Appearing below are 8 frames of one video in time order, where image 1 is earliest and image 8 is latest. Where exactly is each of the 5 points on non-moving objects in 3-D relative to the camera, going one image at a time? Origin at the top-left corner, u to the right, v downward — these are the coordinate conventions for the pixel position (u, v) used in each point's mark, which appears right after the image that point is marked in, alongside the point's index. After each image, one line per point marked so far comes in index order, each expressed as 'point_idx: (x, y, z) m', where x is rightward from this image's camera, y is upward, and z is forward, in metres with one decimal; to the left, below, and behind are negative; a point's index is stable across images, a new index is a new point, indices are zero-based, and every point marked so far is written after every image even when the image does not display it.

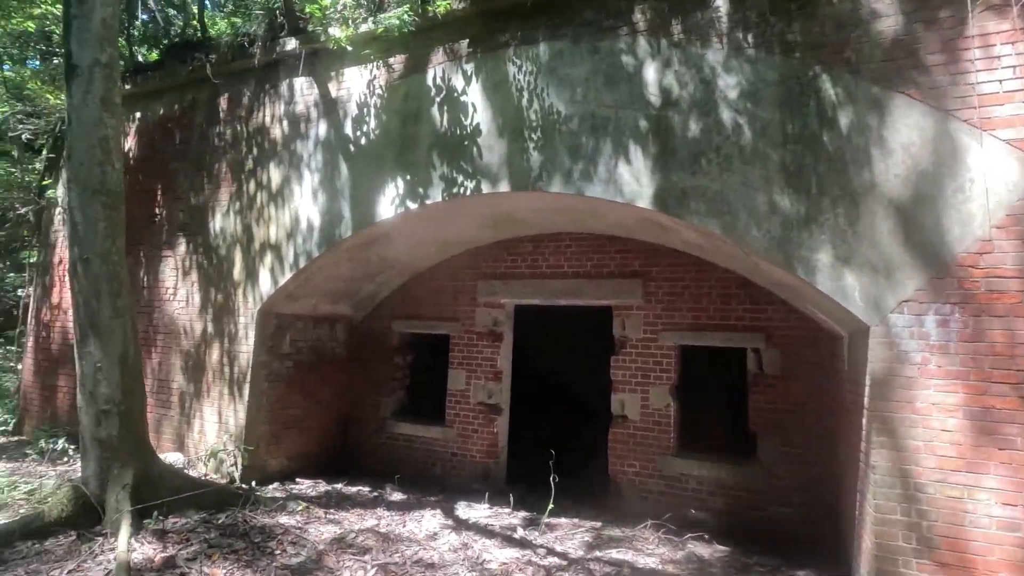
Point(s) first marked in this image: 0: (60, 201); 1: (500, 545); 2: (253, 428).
0: (-6.6, +1.3, +7.9) m
1: (-0.1, -2.3, +4.7) m
2: (-2.9, -1.6, +6.0) m
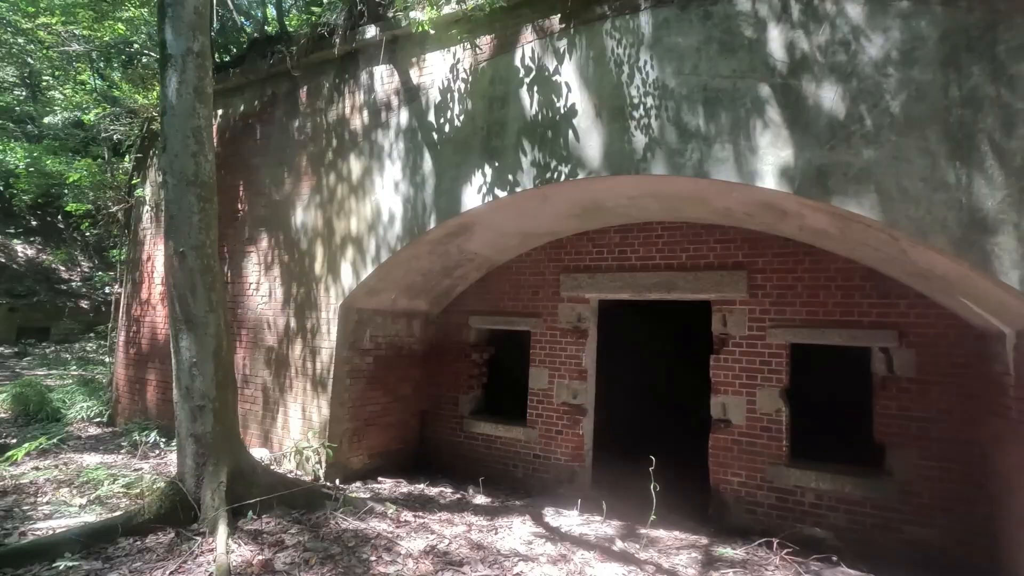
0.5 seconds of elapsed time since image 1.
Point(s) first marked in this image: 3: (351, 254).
0: (-5.5, +1.4, +8.1) m
1: (+0.7, -2.2, +4.4) m
2: (-1.9, -1.5, +5.9) m
3: (-1.8, +0.4, +5.9) m
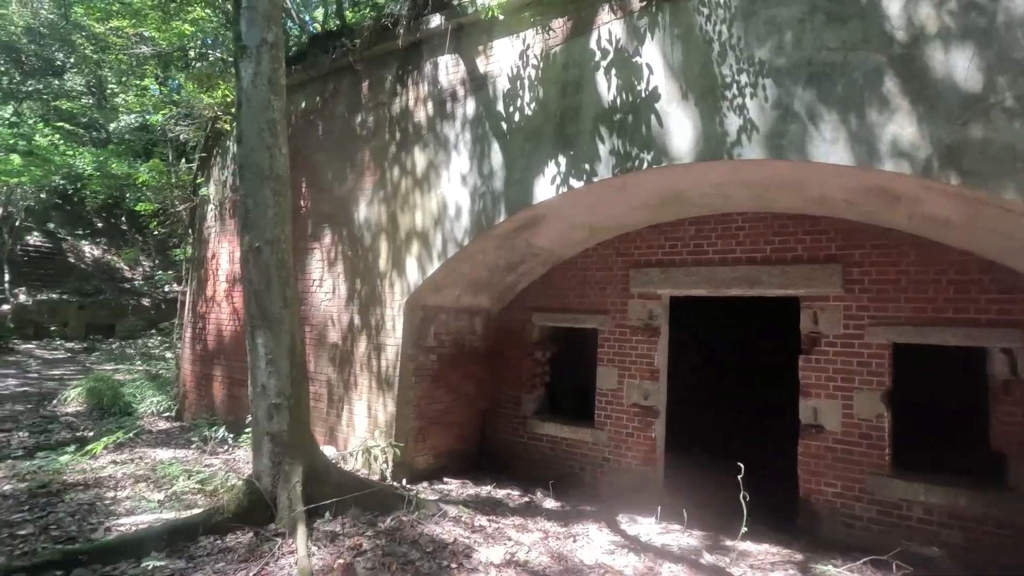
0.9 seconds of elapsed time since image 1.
0: (-4.6, +1.4, +8.2) m
1: (+1.4, -2.2, +4.1) m
2: (-1.2, -1.5, +5.7) m
3: (-1.0, +0.4, +5.7) m
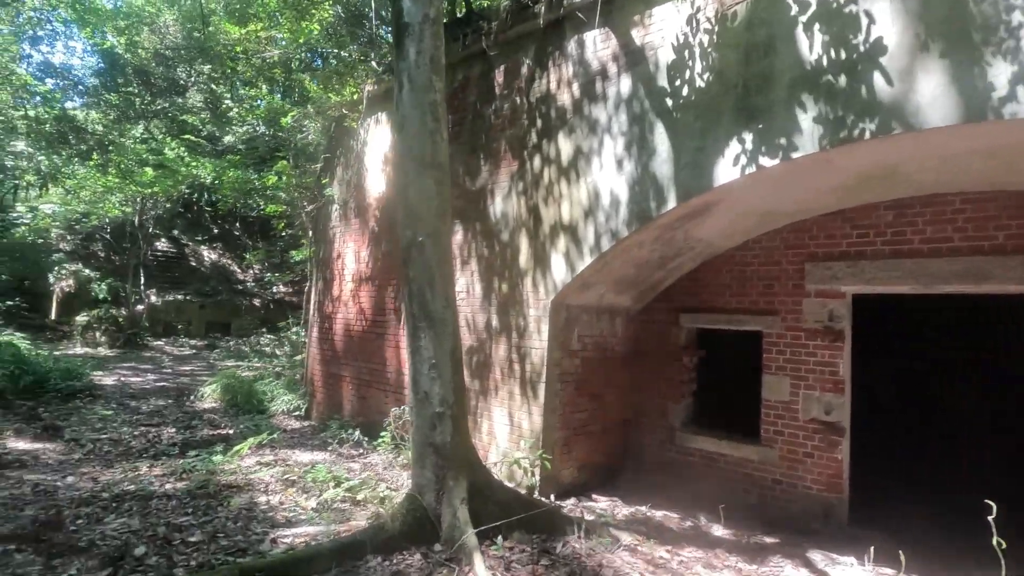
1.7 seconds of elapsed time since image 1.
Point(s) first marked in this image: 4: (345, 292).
0: (-2.7, +1.4, +8.2) m
1: (+2.6, -2.1, +3.3) m
2: (+0.4, -1.4, +5.3) m
3: (+0.5, +0.4, +5.2) m
4: (-2.4, -0.1, +7.8) m
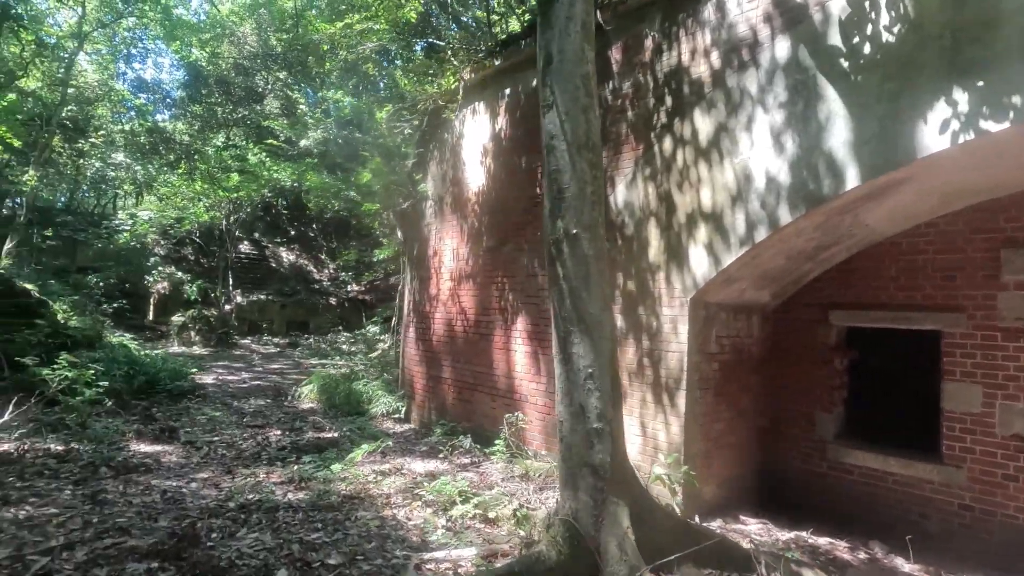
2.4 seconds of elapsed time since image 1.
0: (-1.2, +1.4, +8.0) m
1: (+3.6, -2.1, +2.5) m
2: (+1.6, -1.4, +4.7) m
3: (+1.7, +0.5, +4.6) m
4: (-1.0, 0.0, +7.5) m
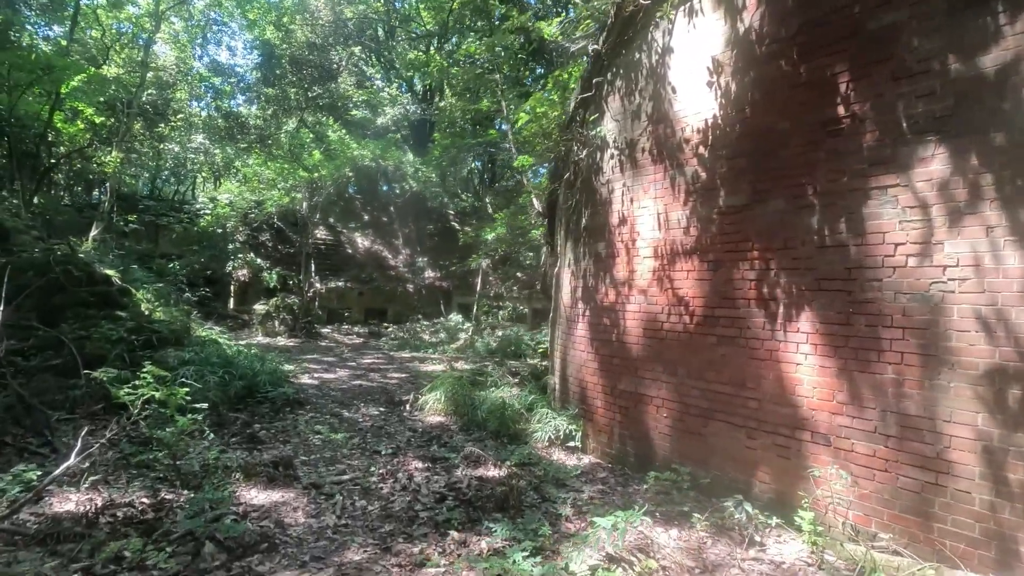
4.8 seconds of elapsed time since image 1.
0: (+1.1, +1.6, +5.8) m
1: (+5.4, -2.0, -0.1) m
2: (+3.5, -1.3, +2.3) m
3: (+3.6, +0.6, +2.2) m
4: (+1.3, +0.1, +5.3) m
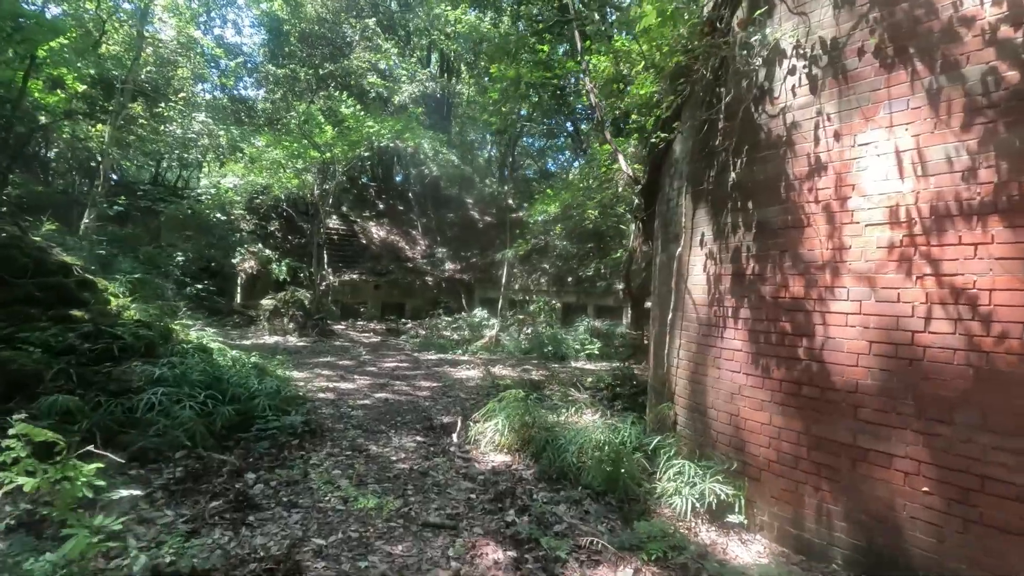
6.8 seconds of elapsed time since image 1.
0: (+2.0, +1.7, +3.7) m
1: (+6.1, -2.0, -2.2) m
2: (+4.3, -1.2, +0.2) m
3: (+4.4, +0.6, +0.1) m
4: (+2.2, +0.2, +3.3) m
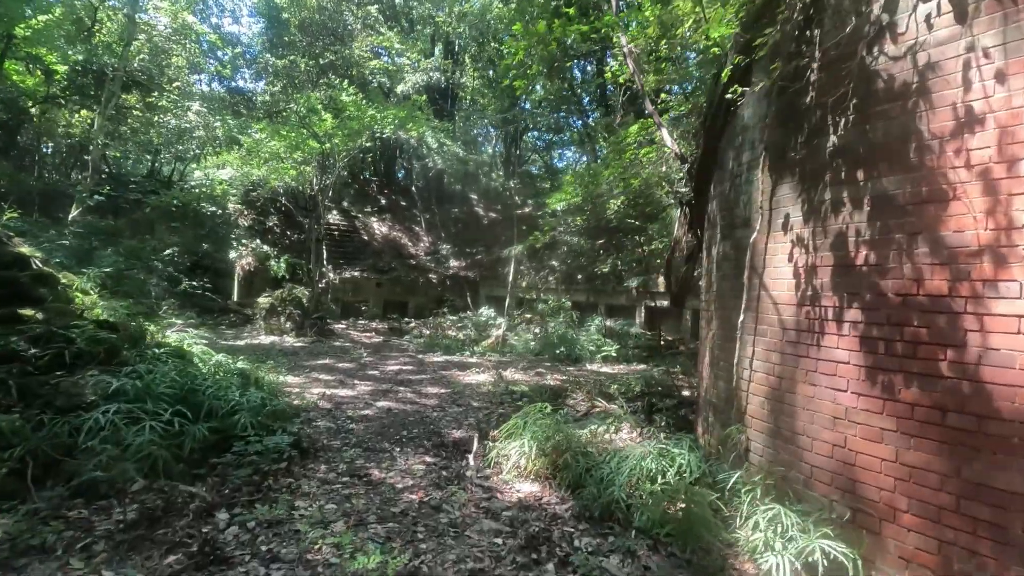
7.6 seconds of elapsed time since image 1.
0: (+2.2, +1.7, +2.8) m
1: (+6.4, -2.0, -3.1) m
2: (+4.6, -1.2, -0.7) m
3: (+4.6, +0.7, -0.8) m
4: (+2.4, +0.3, +2.4) m
